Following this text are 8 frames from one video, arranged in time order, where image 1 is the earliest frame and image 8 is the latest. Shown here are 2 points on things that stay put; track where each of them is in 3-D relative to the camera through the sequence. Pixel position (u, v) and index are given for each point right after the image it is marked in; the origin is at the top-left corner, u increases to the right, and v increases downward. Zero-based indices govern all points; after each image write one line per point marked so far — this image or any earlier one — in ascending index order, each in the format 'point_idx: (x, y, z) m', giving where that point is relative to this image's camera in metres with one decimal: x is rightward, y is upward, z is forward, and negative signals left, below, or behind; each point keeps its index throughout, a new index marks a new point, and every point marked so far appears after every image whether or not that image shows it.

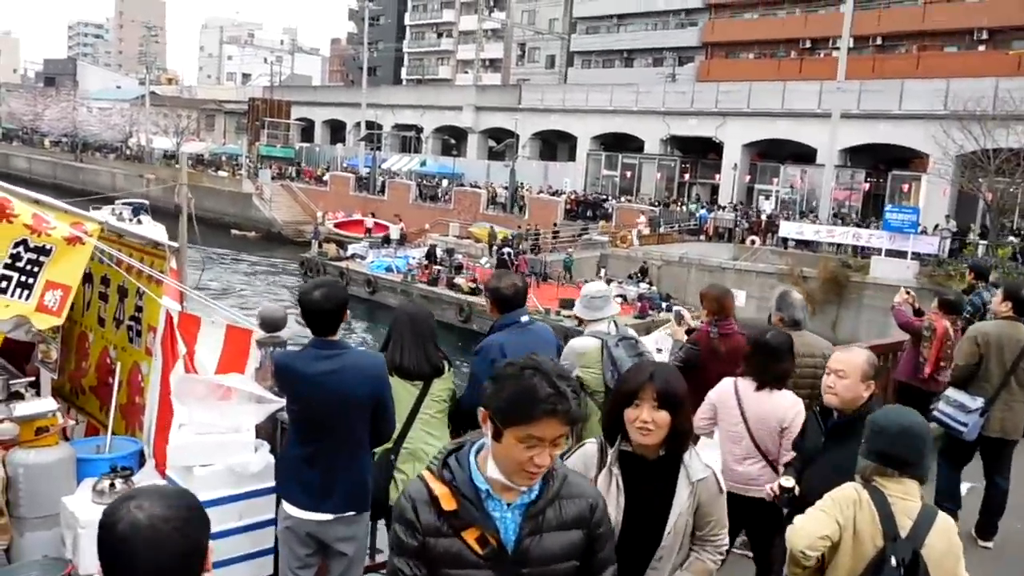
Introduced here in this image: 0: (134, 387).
0: (-2.2, -0.6, +5.2) m
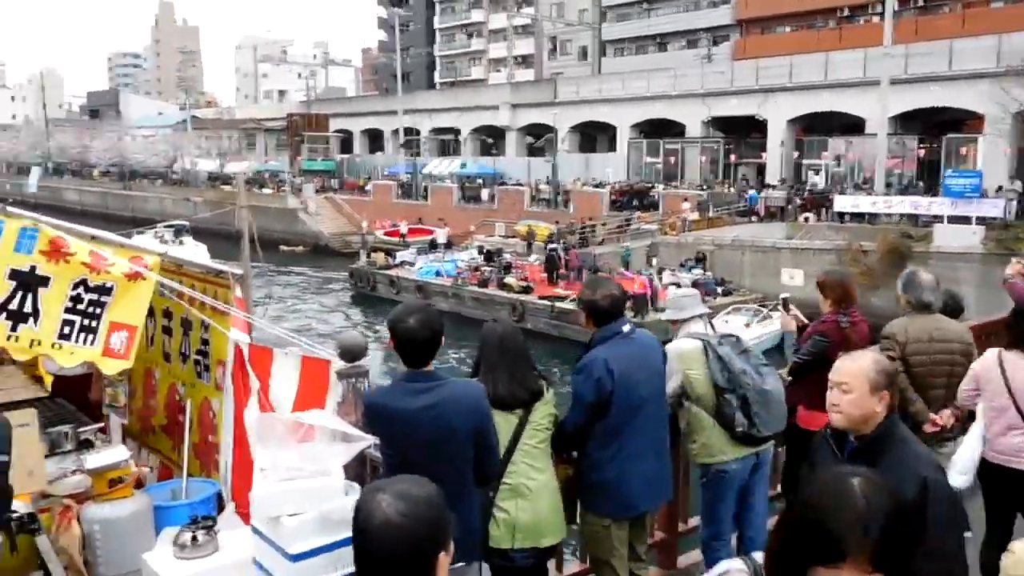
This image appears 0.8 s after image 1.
0: (-1.7, -0.8, +4.9) m
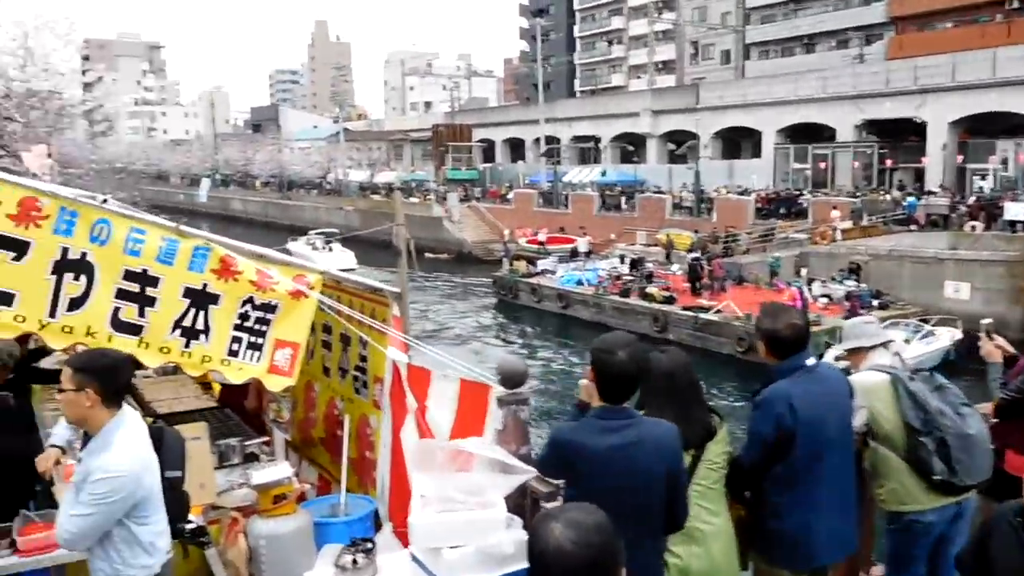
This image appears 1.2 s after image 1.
0: (-0.8, -0.9, +5.0) m
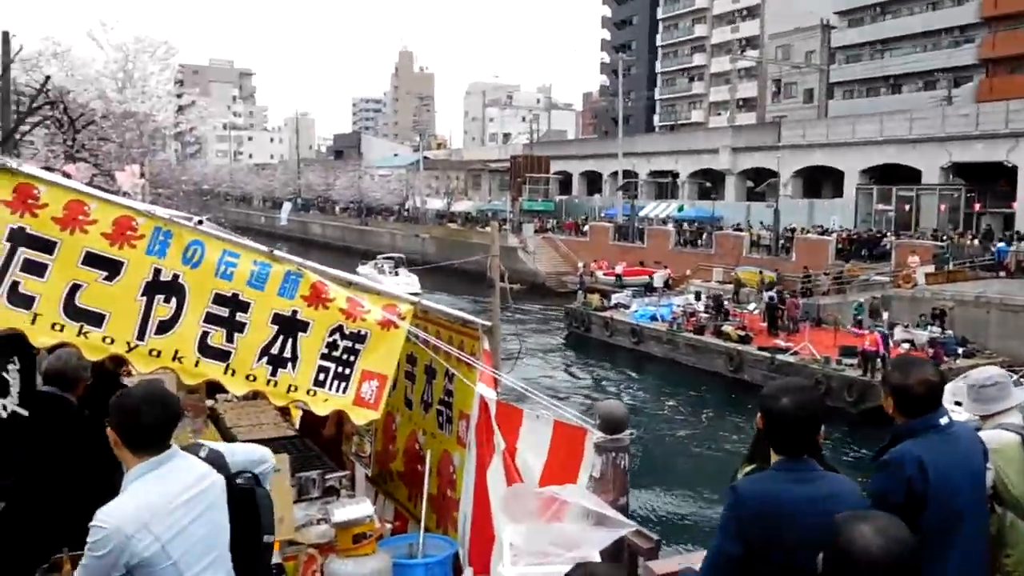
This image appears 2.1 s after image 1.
0: (-0.4, -1.0, +4.8) m
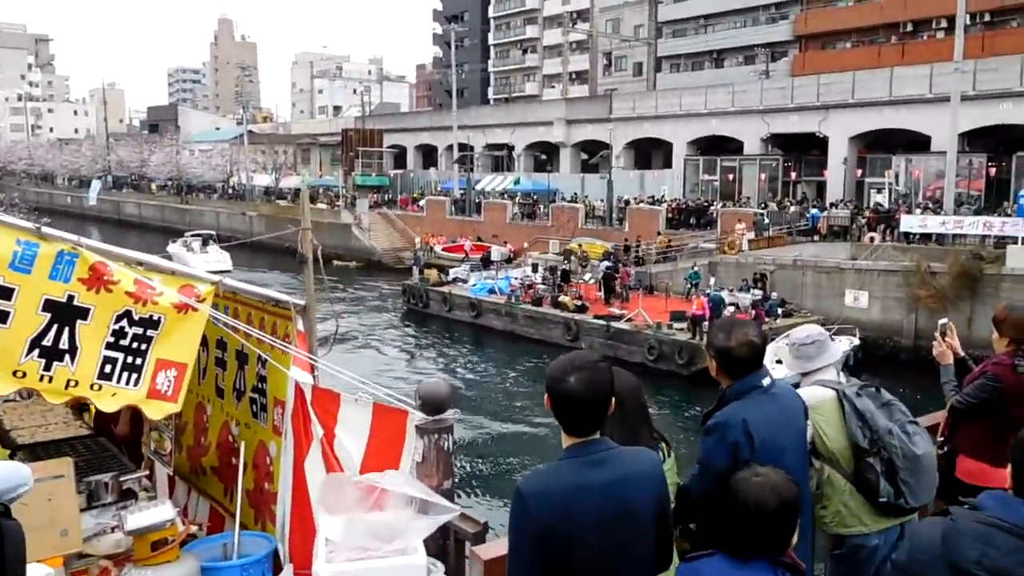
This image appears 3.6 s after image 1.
0: (-1.3, -0.9, +4.4) m
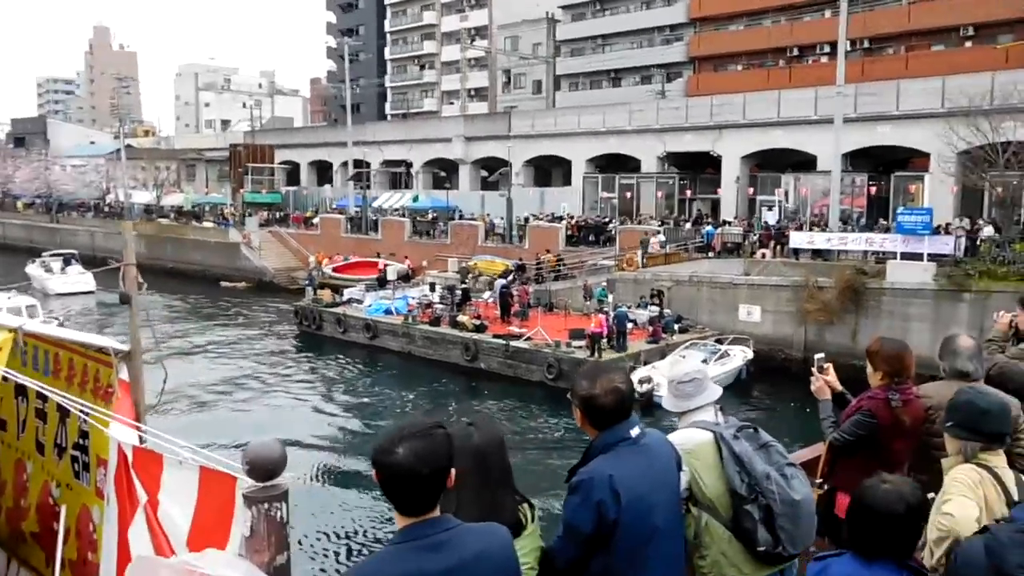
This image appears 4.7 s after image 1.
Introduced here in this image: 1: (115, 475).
0: (-1.9, -1.1, +3.8) m
1: (-1.6, -0.7, +3.4) m
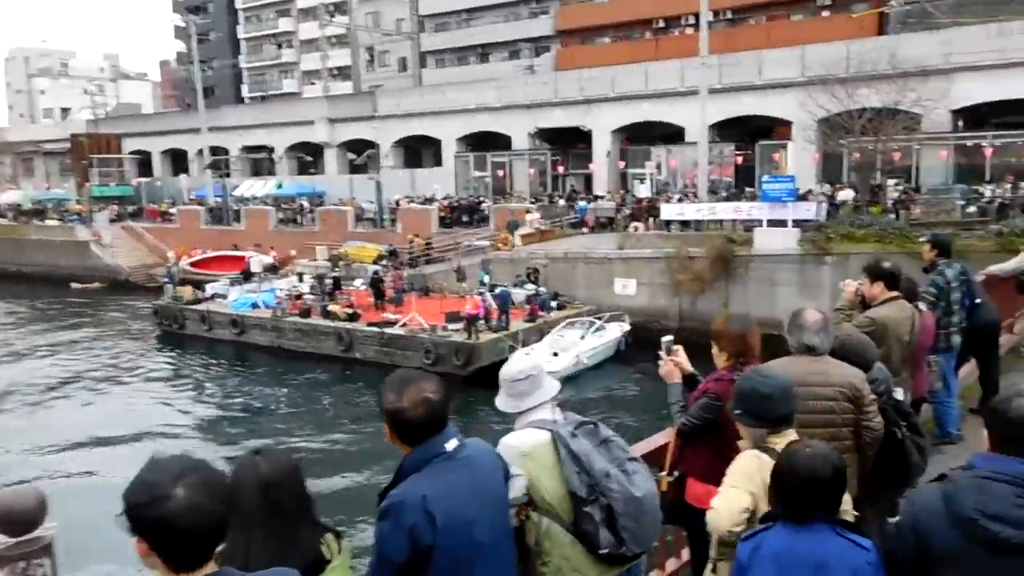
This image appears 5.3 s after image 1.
0: (-2.6, -1.2, +3.0) m
1: (-2.3, -0.9, +2.7) m
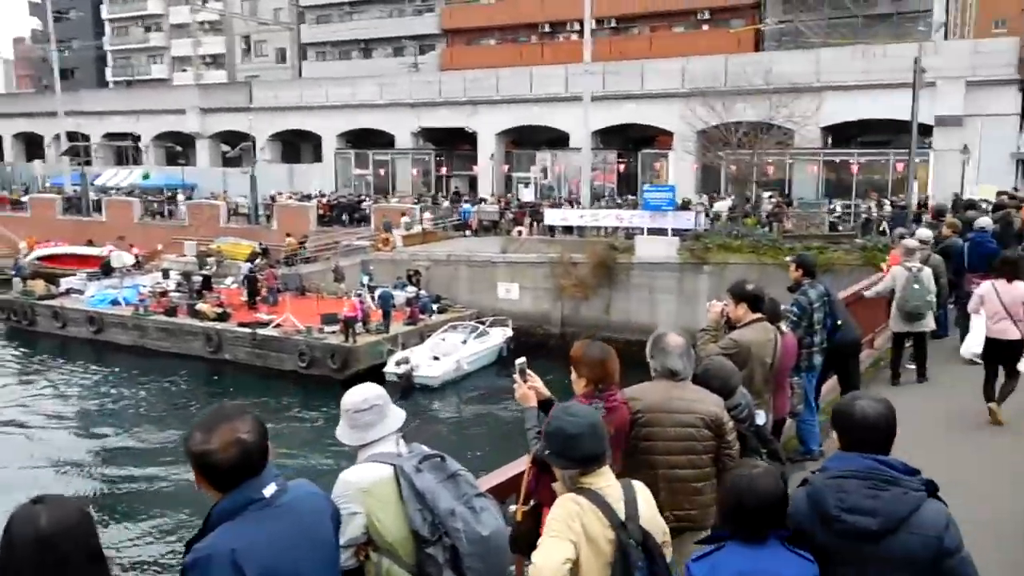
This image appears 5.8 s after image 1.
0: (-3.2, -1.3, +2.2) m
1: (-2.9, -0.9, +2.0) m
